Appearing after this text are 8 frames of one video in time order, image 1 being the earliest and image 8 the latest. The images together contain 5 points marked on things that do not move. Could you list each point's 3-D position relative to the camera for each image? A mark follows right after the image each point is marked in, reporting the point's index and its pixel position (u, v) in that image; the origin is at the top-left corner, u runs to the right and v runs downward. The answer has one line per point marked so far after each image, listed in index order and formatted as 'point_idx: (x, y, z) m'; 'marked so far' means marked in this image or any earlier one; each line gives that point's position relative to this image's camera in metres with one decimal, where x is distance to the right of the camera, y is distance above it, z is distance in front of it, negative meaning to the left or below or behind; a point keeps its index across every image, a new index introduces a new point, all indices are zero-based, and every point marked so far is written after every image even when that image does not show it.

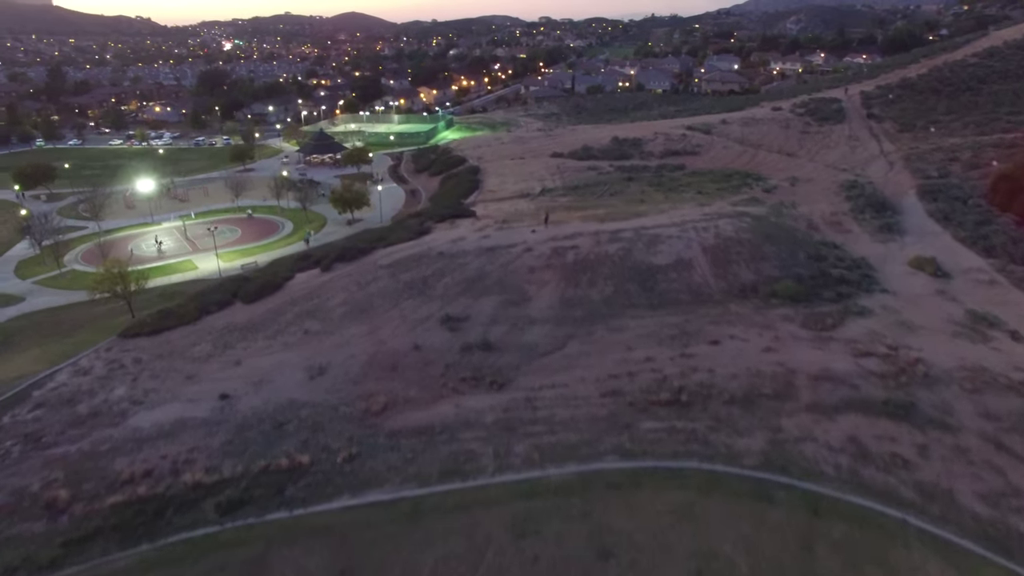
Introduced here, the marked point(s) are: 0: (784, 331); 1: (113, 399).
0: (+7.7, -1.2, +18.4) m
1: (-11.1, -3.1, +18.1) m
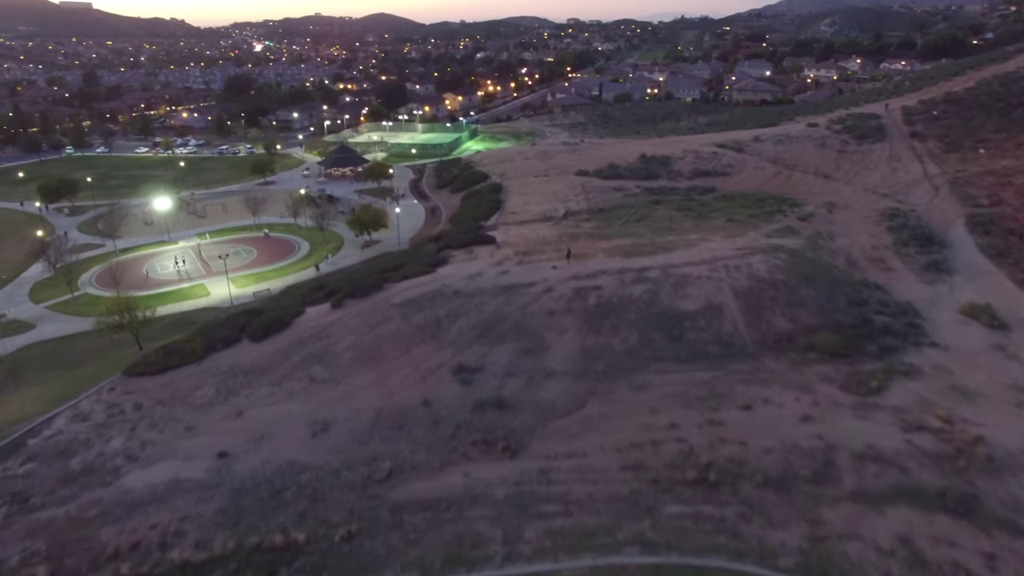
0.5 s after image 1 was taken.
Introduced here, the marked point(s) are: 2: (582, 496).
0: (+8.1, -2.7, +16.9) m
1: (-10.7, -4.3, +17.3) m
2: (+1.5, -4.6, +14.4) m
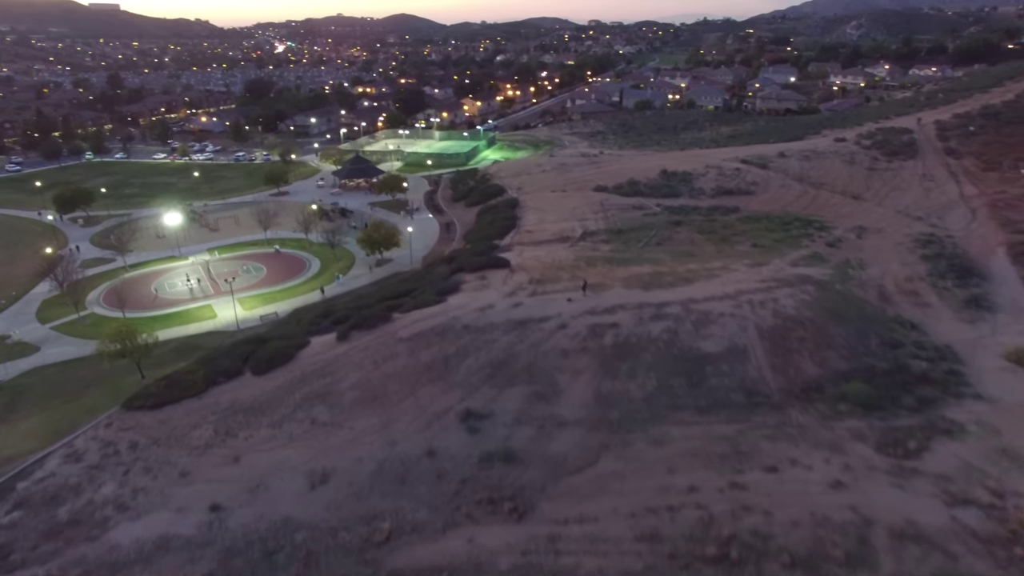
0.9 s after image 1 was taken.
0: (+8.3, -4.0, +15.7) m
1: (-10.5, -5.4, +16.6) m
2: (+1.7, -5.7, +13.3) m
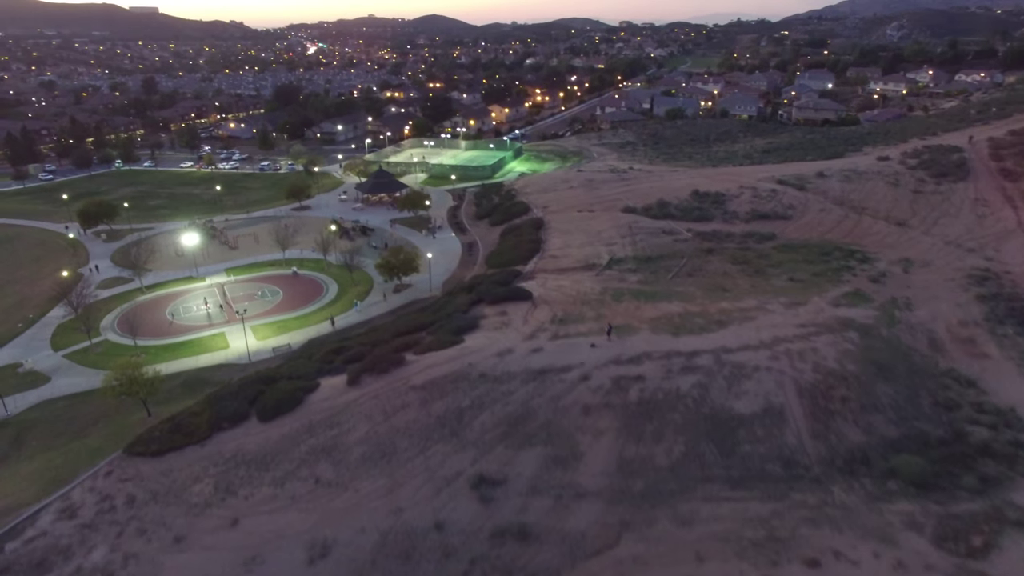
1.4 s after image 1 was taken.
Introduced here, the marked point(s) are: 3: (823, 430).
0: (+8.5, -5.6, +14.0) m
1: (-10.2, -6.7, +15.7) m
2: (+1.8, -7.2, +11.9) m
3: (+8.4, -3.9, +17.8) m
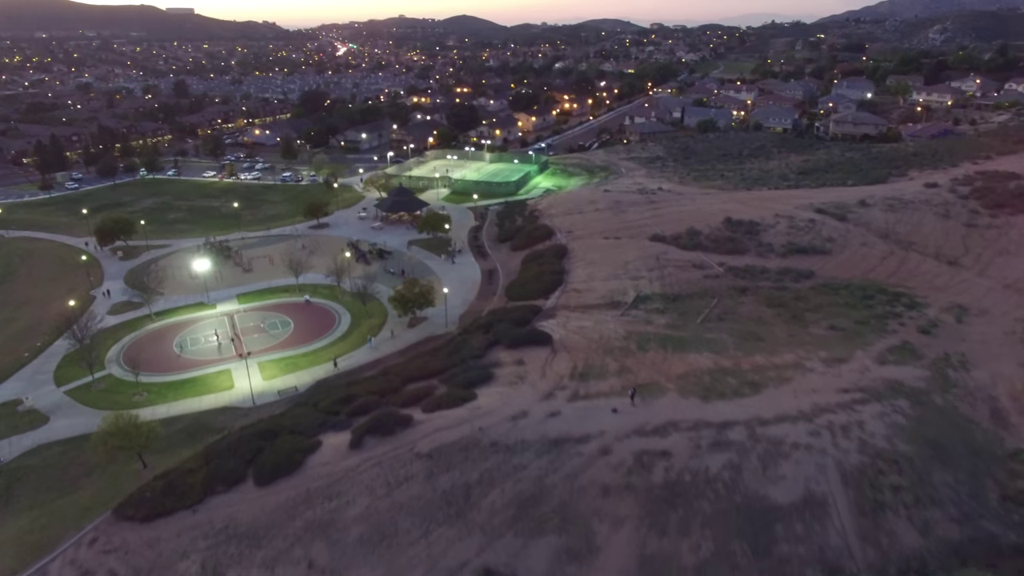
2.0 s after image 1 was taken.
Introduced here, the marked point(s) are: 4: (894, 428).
0: (+8.6, -7.5, +12.1) m
1: (-10.1, -8.3, +14.4) m
2: (+1.8, -9.0, +10.2) m
3: (+8.7, -5.8, +15.8) m
4: (+10.9, -4.1, +18.8) m
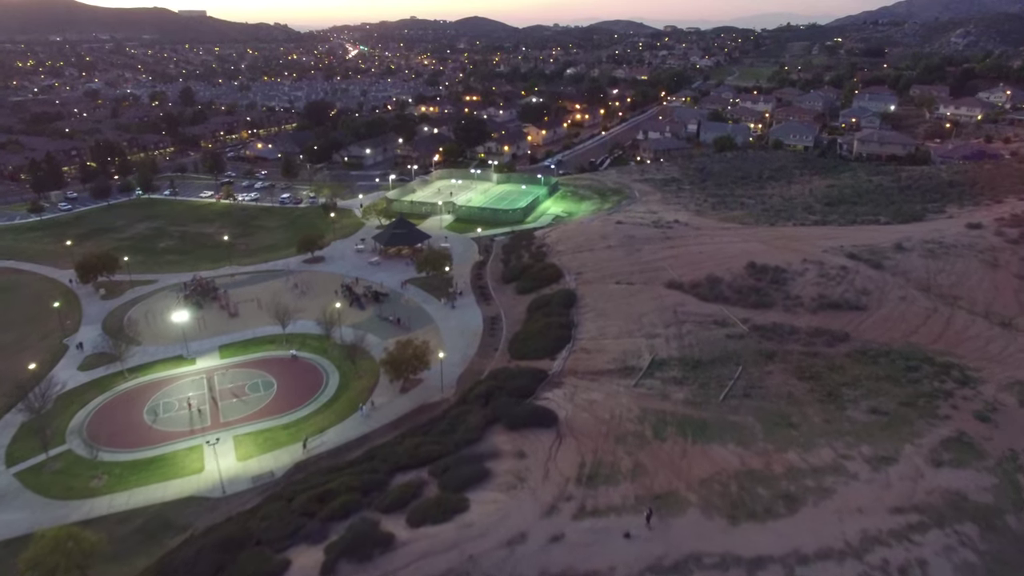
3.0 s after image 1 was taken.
0: (+8.3, -10.3, +9.1) m
1: (-10.3, -10.9, +11.7) m
2: (+1.5, -11.8, +7.3) m
3: (+8.5, -8.6, +12.8) m
4: (+10.8, -6.9, +15.8) m
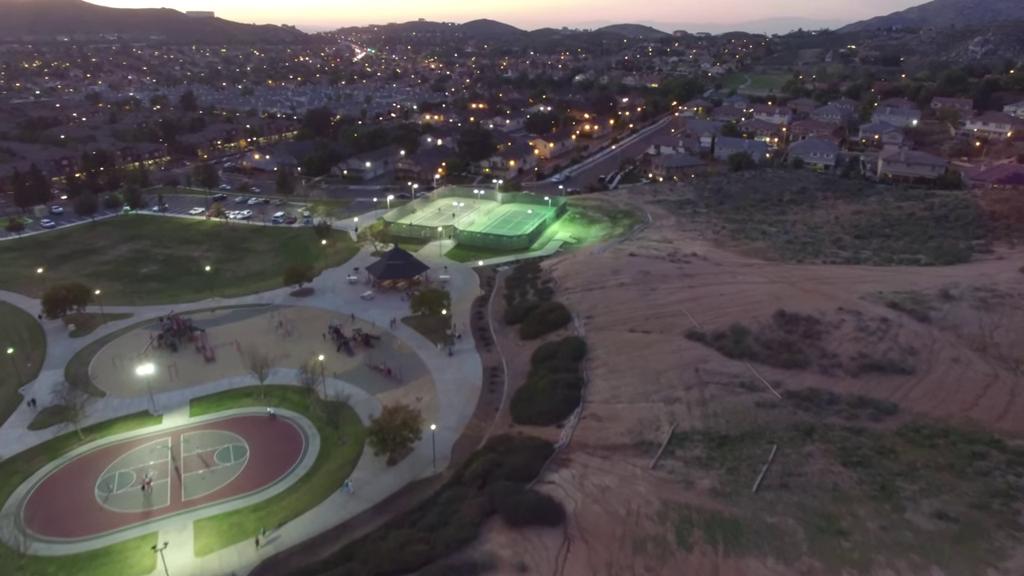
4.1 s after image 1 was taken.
0: (+8.1, -12.7, +5.5) m
1: (-10.5, -13.1, +8.4) m
2: (+1.2, -14.1, +3.8) m
3: (+8.4, -11.0, +9.3) m
4: (+10.7, -9.3, +12.2) m
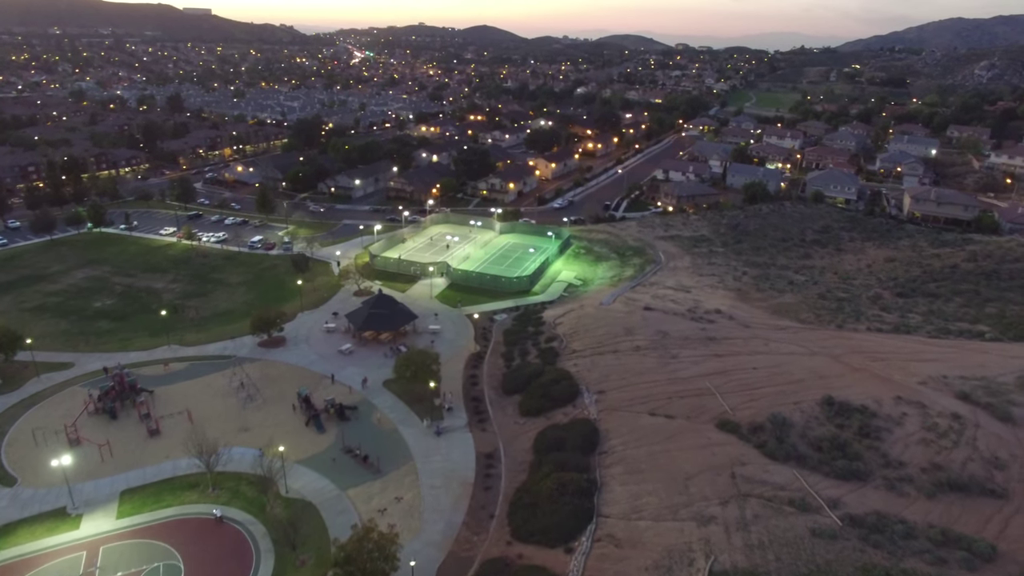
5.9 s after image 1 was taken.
0: (+8.1, -15.8, +0.4) m
1: (-10.5, -15.7, +3.1) m
2: (+1.2, -17.0, -1.3) m
3: (+8.3, -14.1, +4.2) m
4: (+10.7, -12.5, +7.2) m
